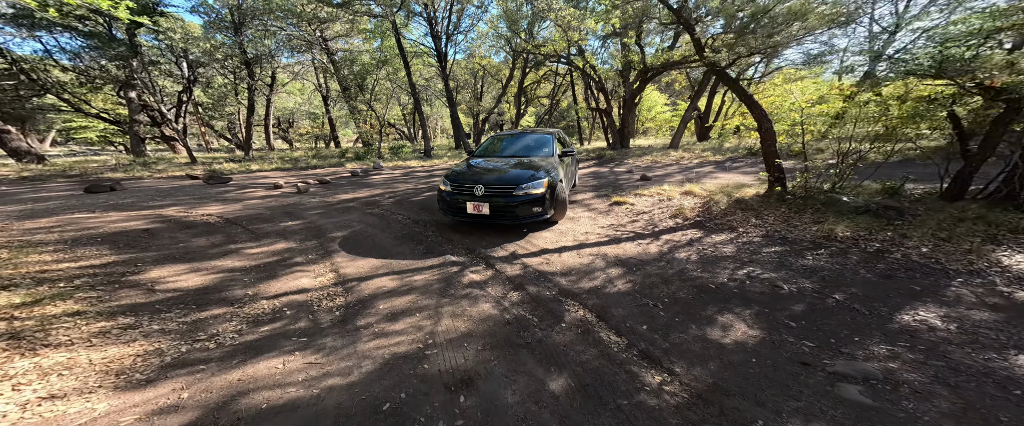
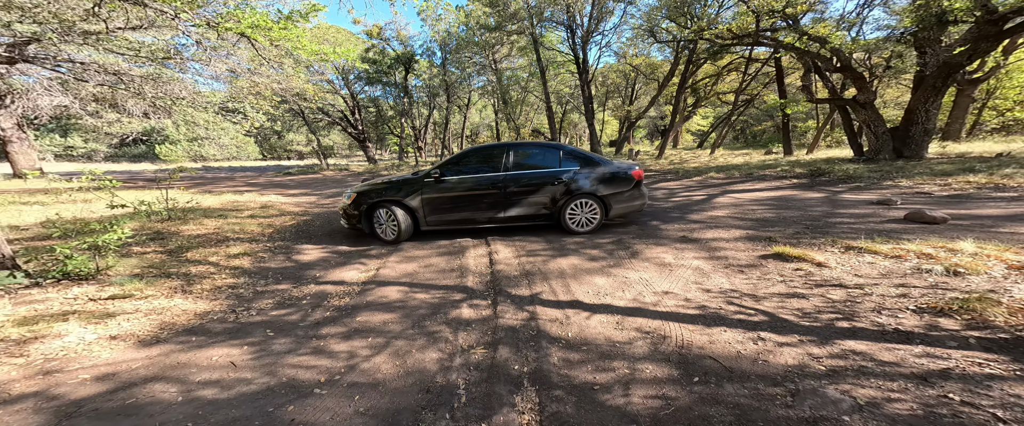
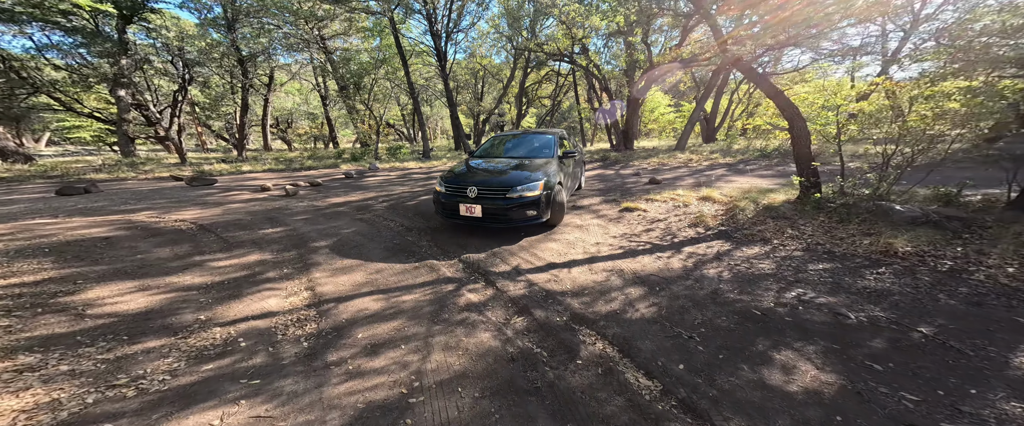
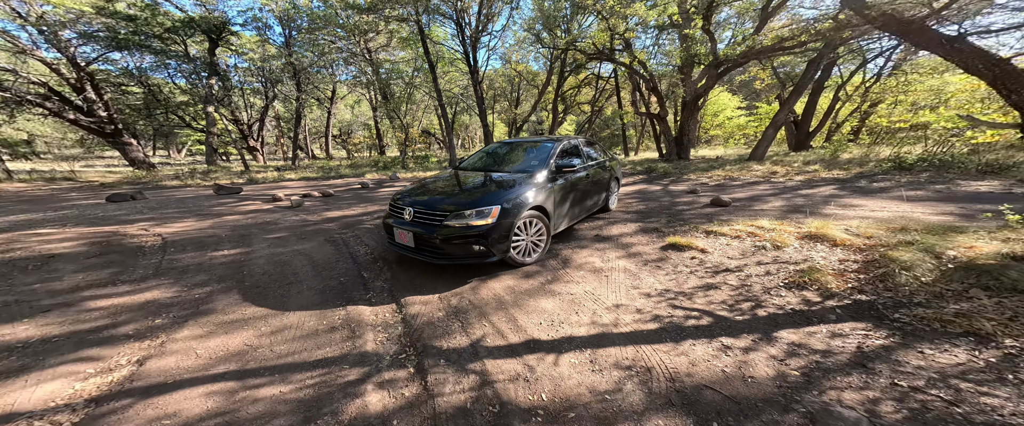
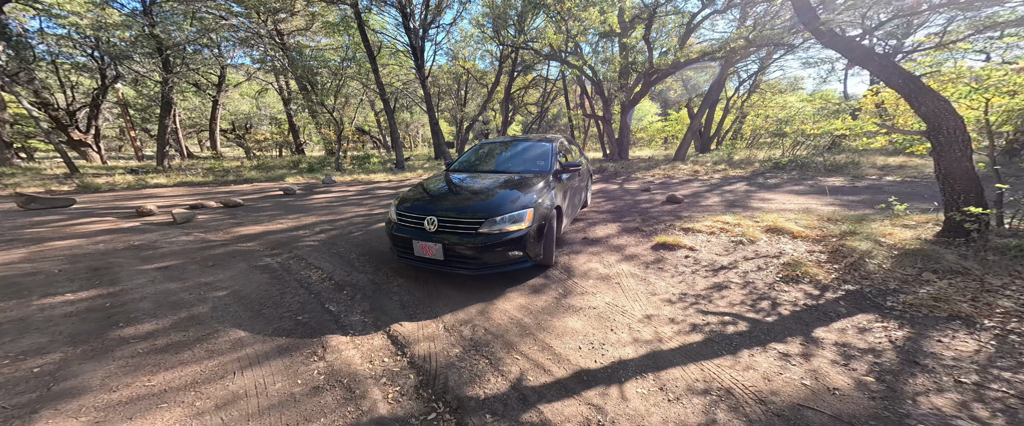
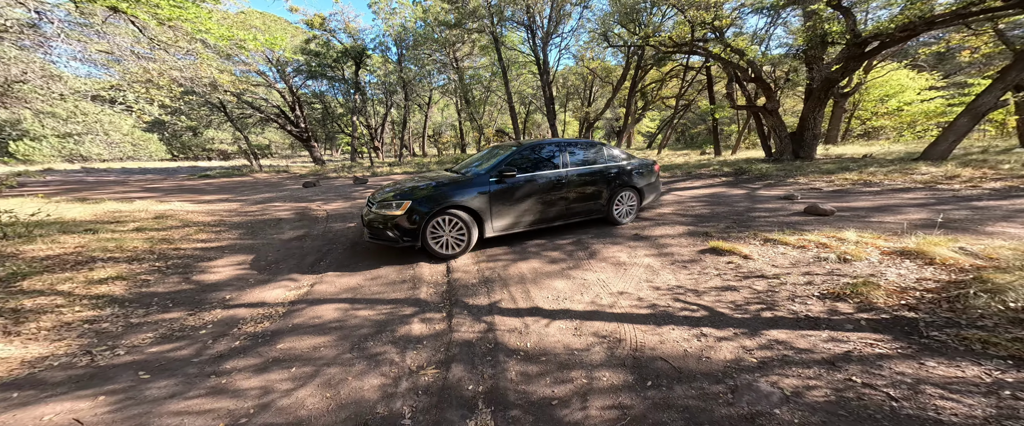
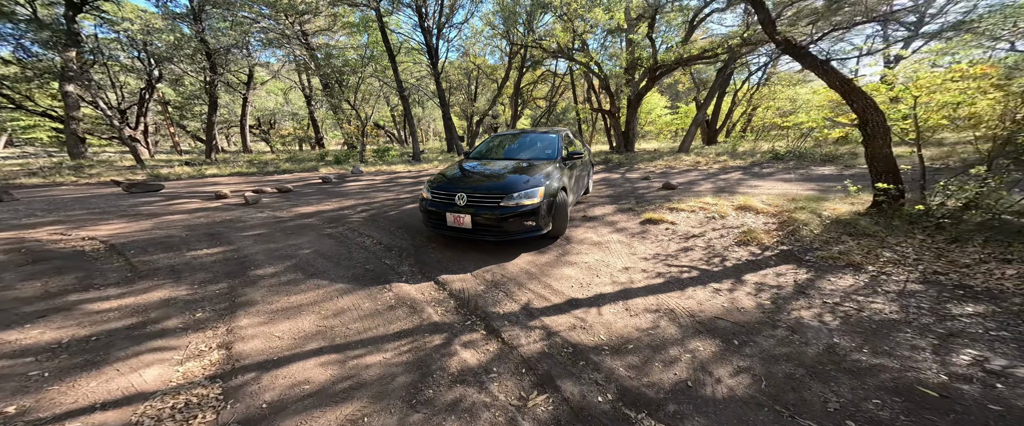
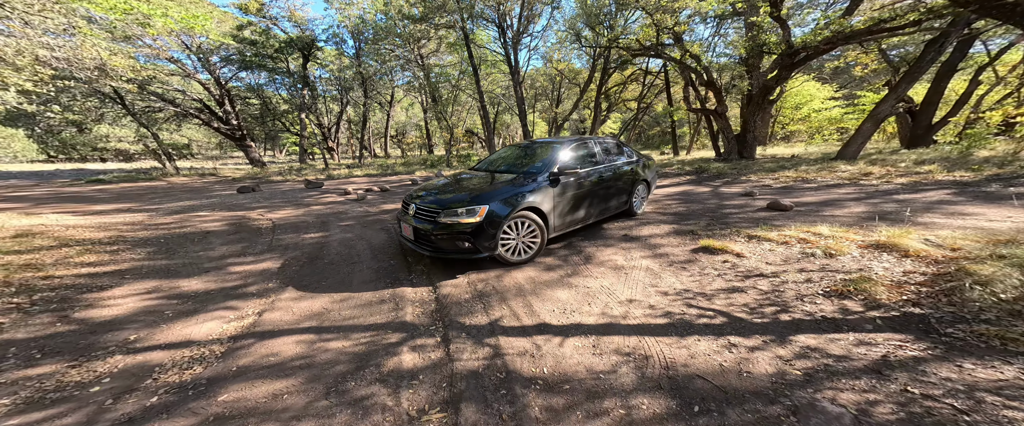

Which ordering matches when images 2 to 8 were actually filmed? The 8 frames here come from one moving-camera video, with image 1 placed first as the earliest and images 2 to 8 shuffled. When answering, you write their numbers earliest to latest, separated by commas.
3, 7, 5, 4, 8, 6, 2
